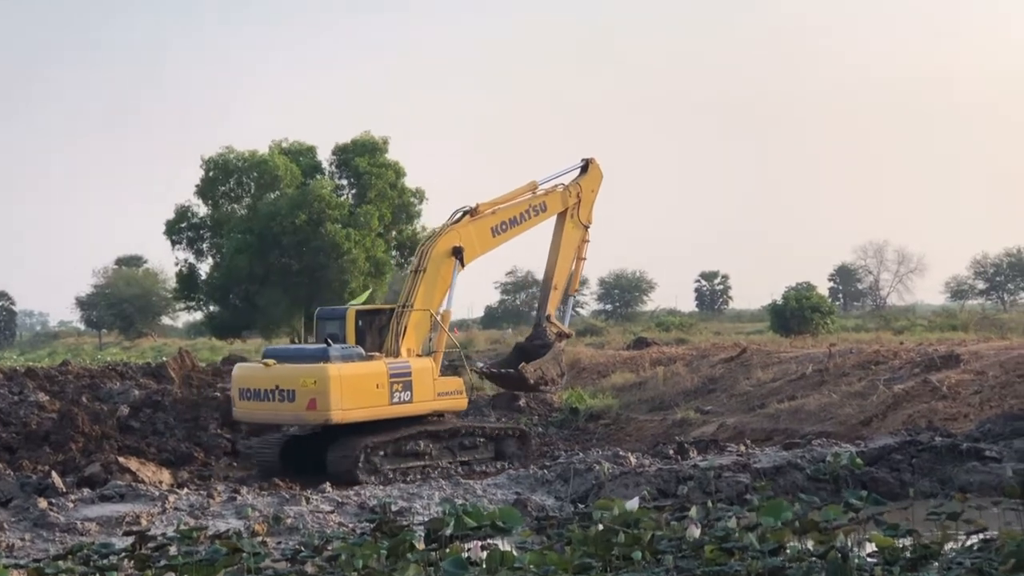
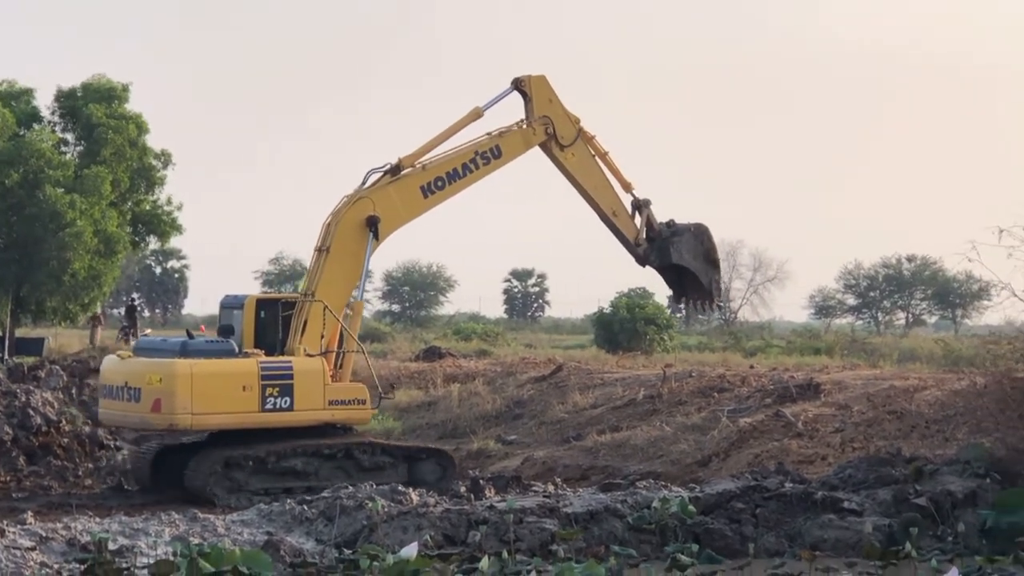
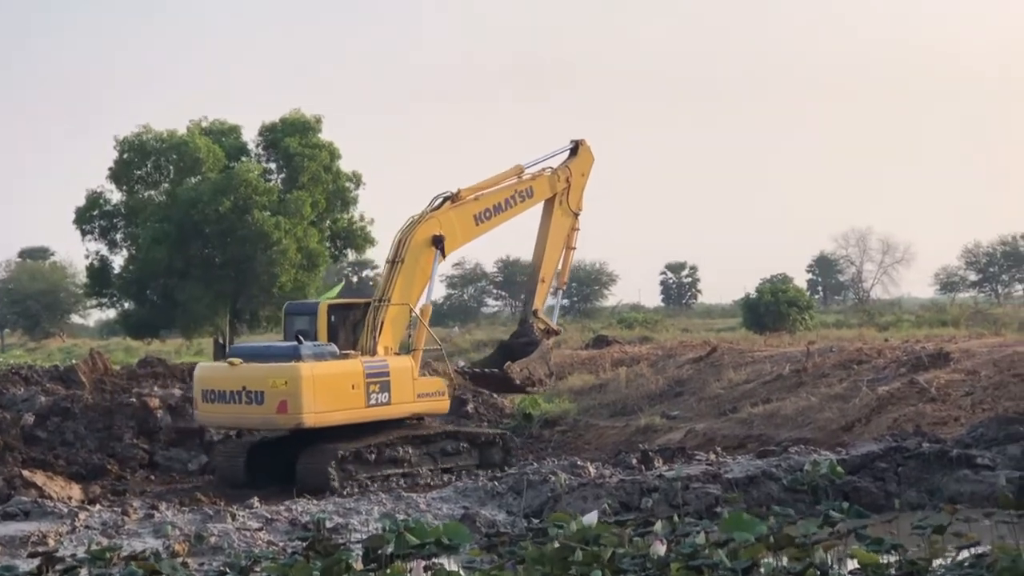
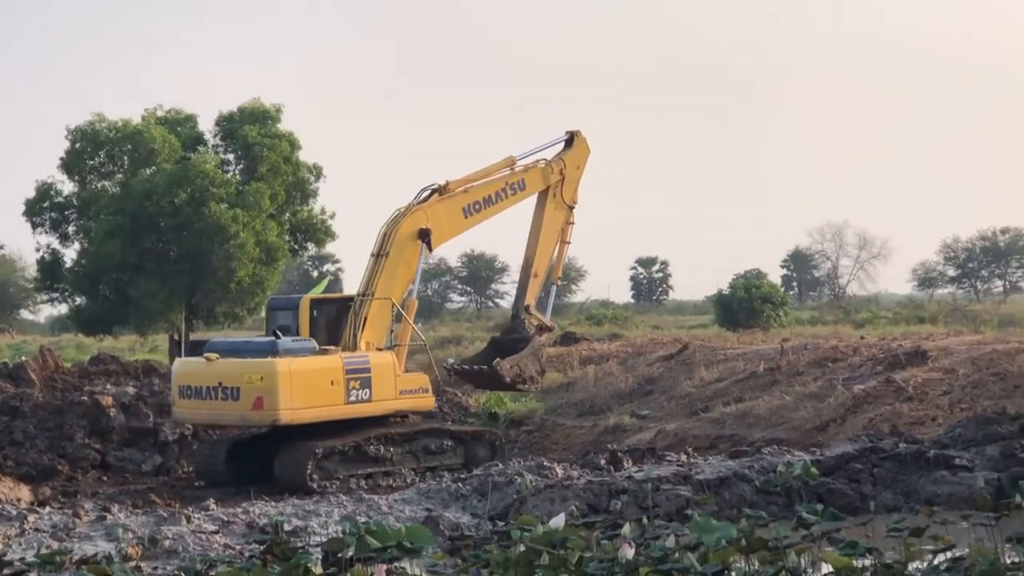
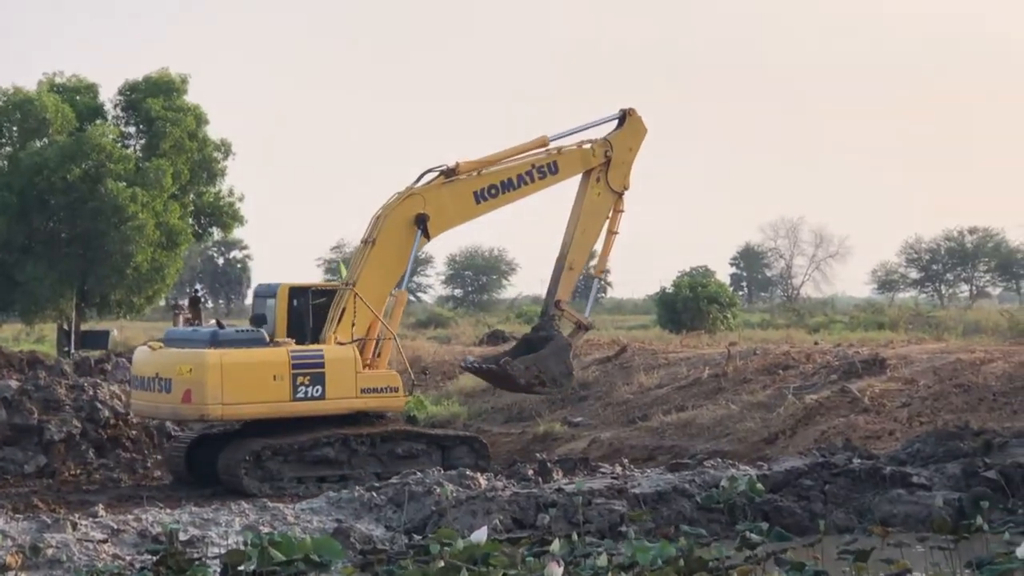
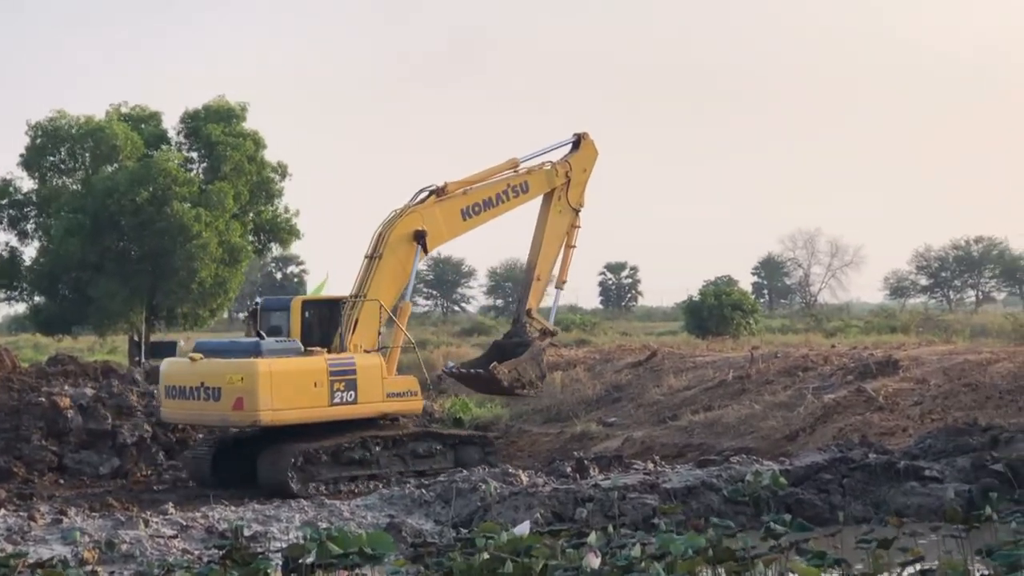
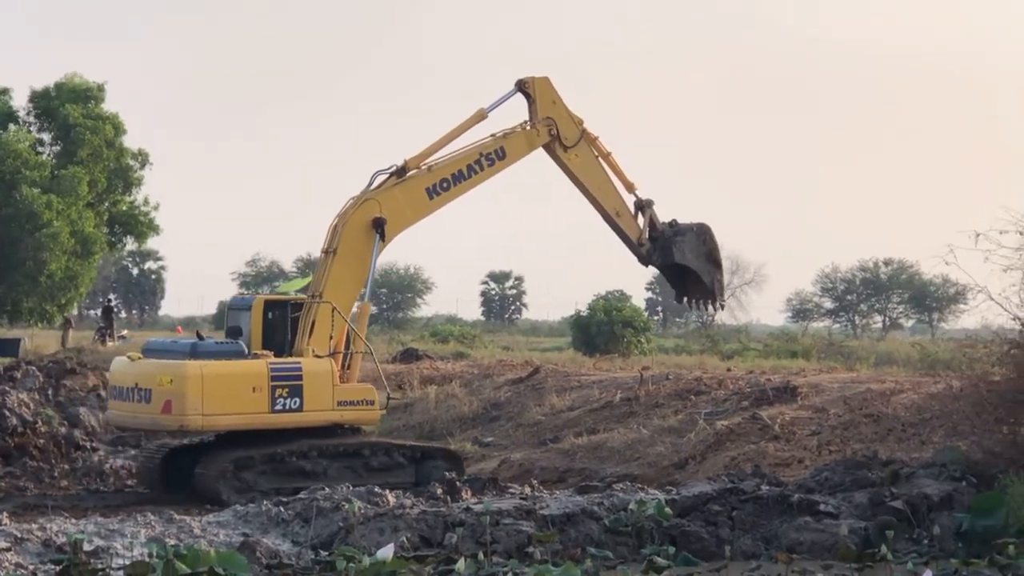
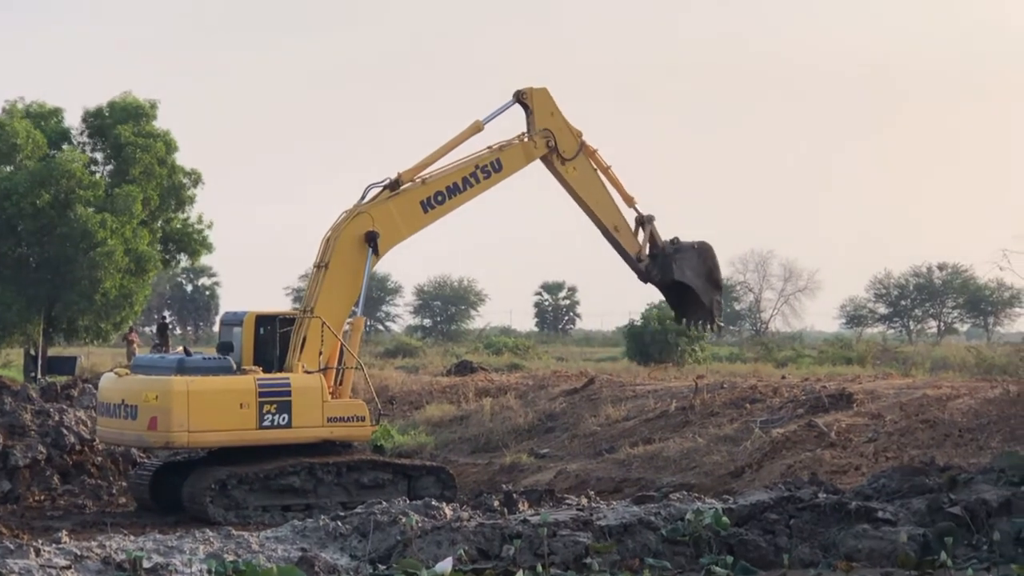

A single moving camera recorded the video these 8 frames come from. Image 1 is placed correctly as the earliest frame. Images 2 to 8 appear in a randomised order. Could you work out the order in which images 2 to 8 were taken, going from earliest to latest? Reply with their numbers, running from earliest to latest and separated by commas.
3, 4, 6, 5, 8, 2, 7
